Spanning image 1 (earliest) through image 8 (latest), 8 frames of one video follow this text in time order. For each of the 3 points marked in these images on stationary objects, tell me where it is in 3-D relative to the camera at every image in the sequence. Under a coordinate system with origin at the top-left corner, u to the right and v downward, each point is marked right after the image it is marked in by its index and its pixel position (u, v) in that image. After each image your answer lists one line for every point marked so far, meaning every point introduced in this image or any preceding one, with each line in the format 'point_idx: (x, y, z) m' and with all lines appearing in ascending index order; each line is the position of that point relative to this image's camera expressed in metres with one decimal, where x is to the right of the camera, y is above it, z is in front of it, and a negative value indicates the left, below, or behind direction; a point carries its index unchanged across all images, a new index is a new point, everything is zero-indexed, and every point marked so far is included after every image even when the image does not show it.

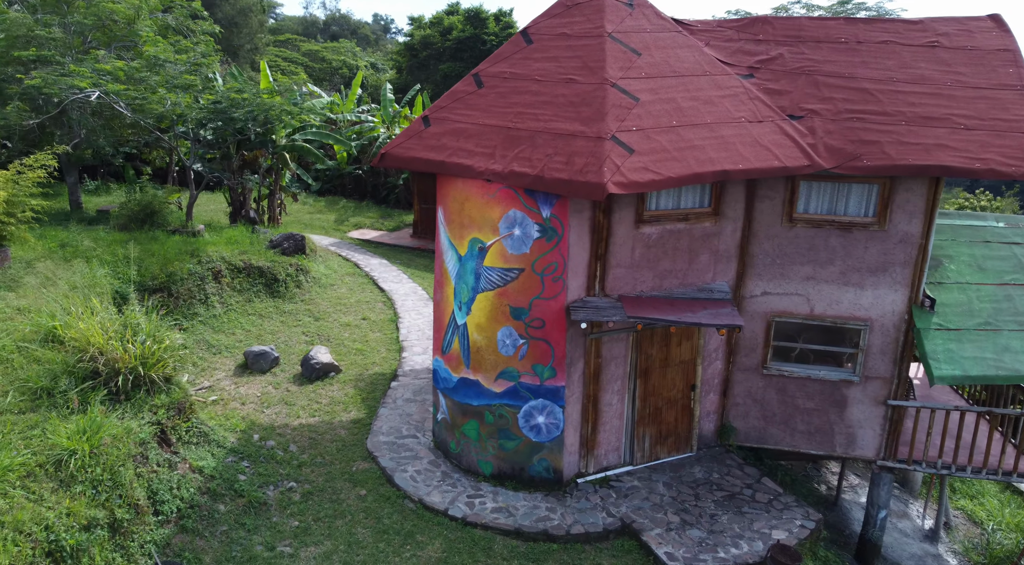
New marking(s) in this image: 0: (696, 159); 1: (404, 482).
0: (+1.9, +1.3, +7.2) m
1: (-1.3, -2.5, +8.6) m
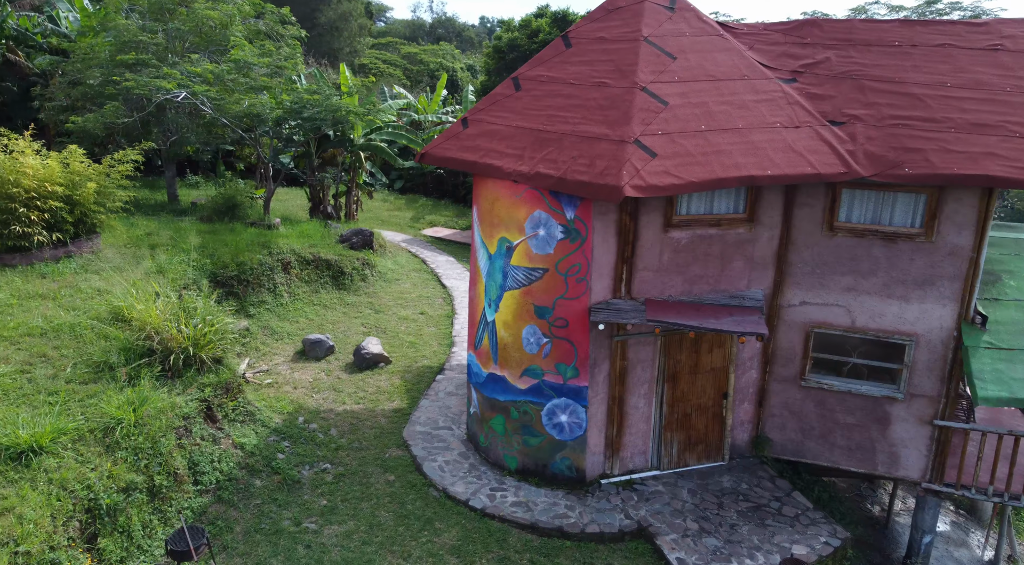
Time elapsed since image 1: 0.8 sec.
0: (+2.2, +1.2, +7.2) m
1: (-1.0, -2.4, +8.9) m
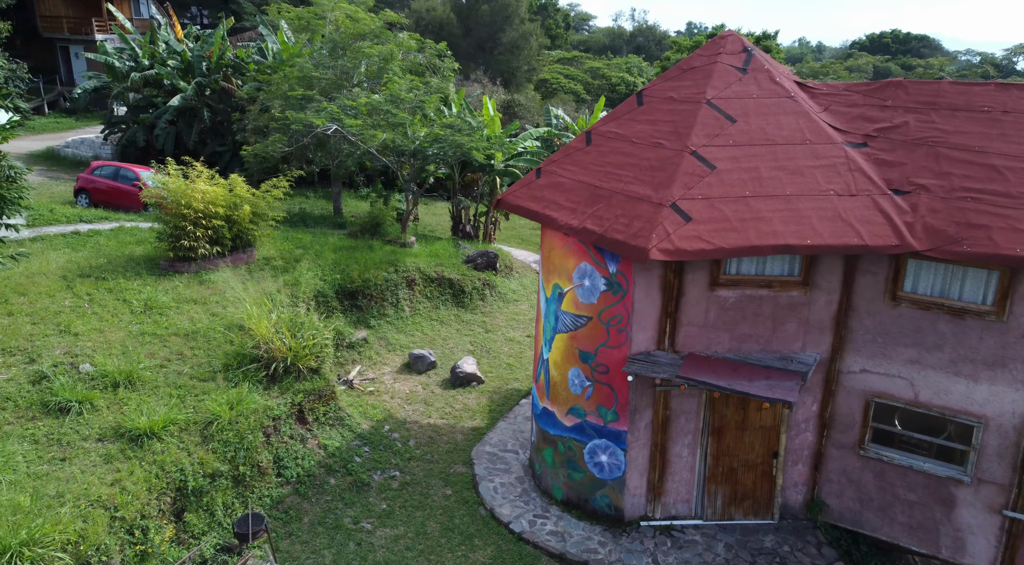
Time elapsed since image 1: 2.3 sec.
0: (+2.6, +0.5, +7.3) m
1: (-0.4, -2.9, +9.7) m
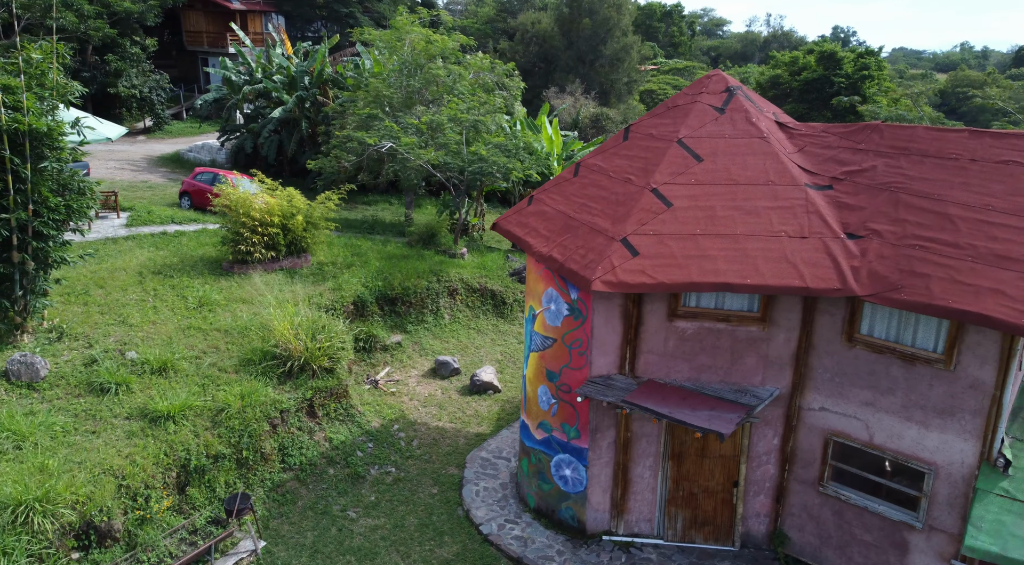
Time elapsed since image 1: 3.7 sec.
0: (+2.1, +0.2, +7.7) m
1: (-0.7, -3.2, +10.4) m
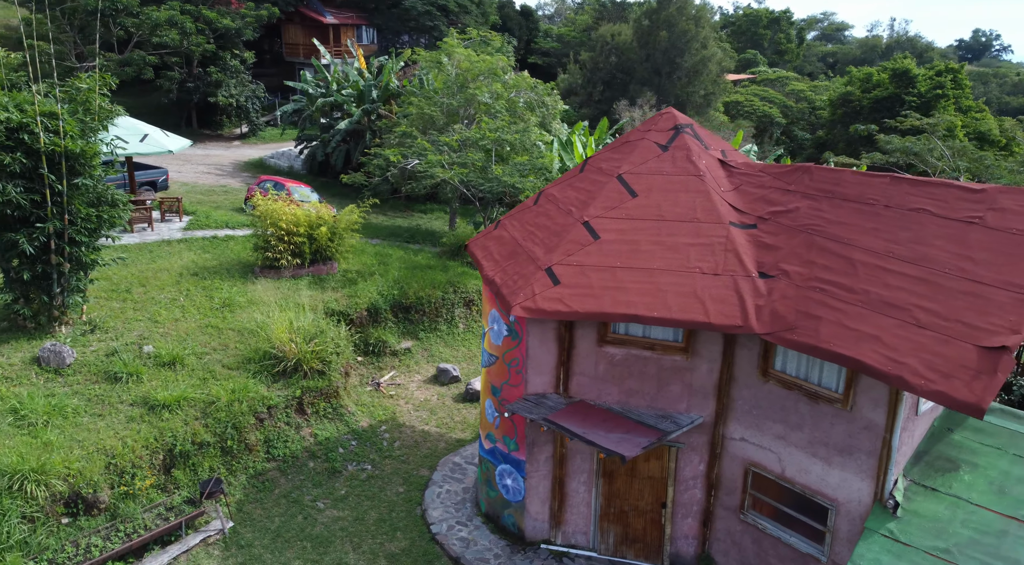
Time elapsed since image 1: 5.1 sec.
0: (+1.2, -0.2, +8.2) m
1: (-1.3, -3.4, +11.3) m
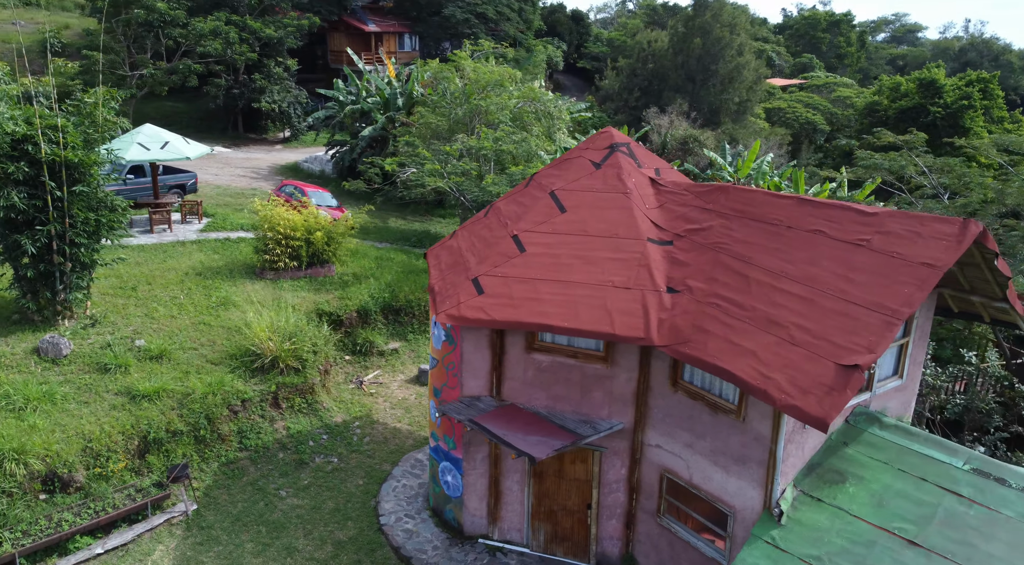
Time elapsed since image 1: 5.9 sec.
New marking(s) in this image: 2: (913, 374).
0: (+0.2, -0.3, +8.7) m
1: (-2.2, -3.5, +12.0) m
2: (+5.2, -1.2, +9.0) m
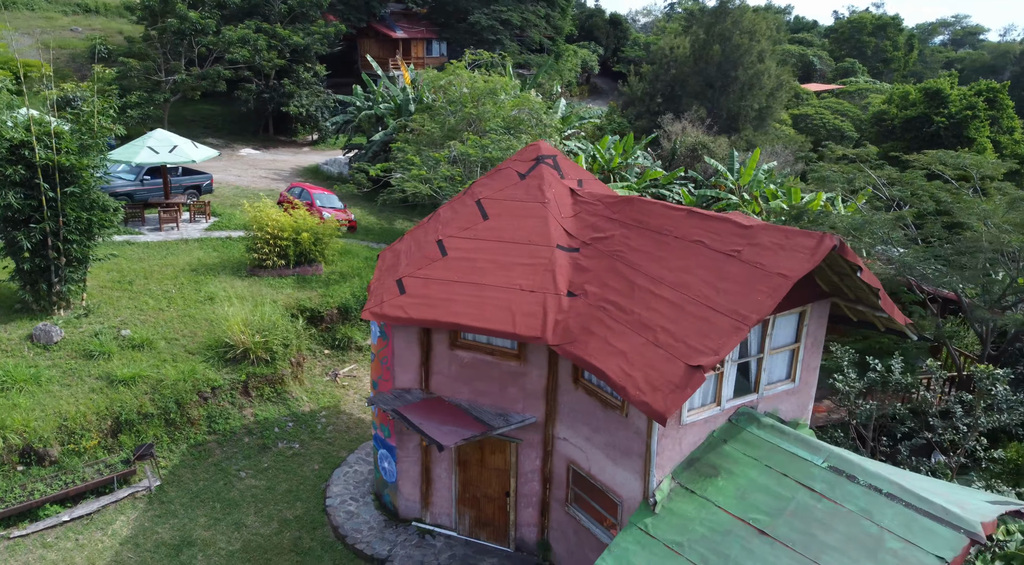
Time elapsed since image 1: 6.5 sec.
0: (-0.9, -0.4, +9.5) m
1: (-3.2, -3.5, +12.8) m
2: (+4.0, -1.3, +9.5) m
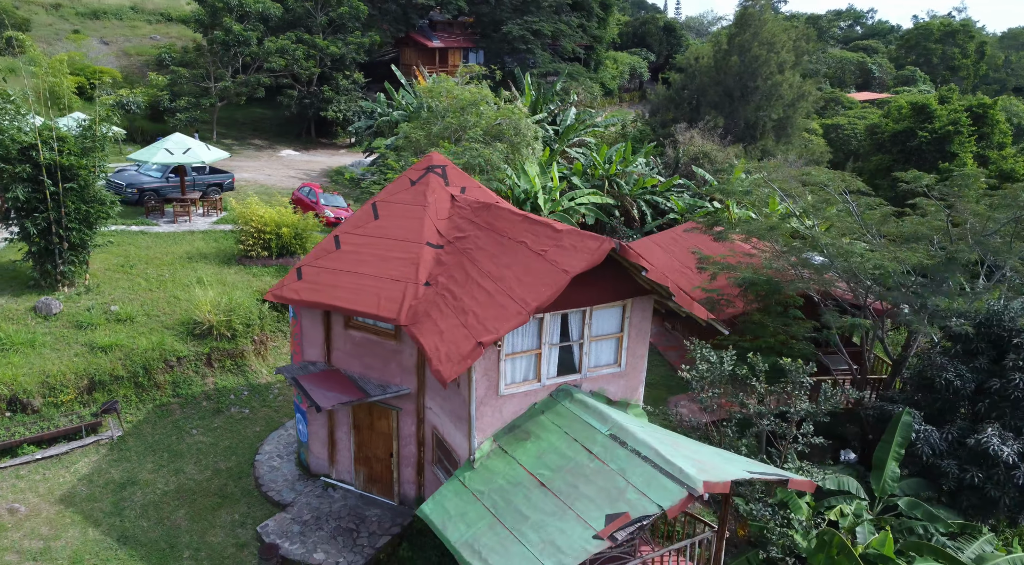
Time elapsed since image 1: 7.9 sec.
0: (-3.0, -0.2, +11.3) m
1: (-5.1, -3.2, +14.9) m
2: (+1.9, -1.3, +11.0) m
